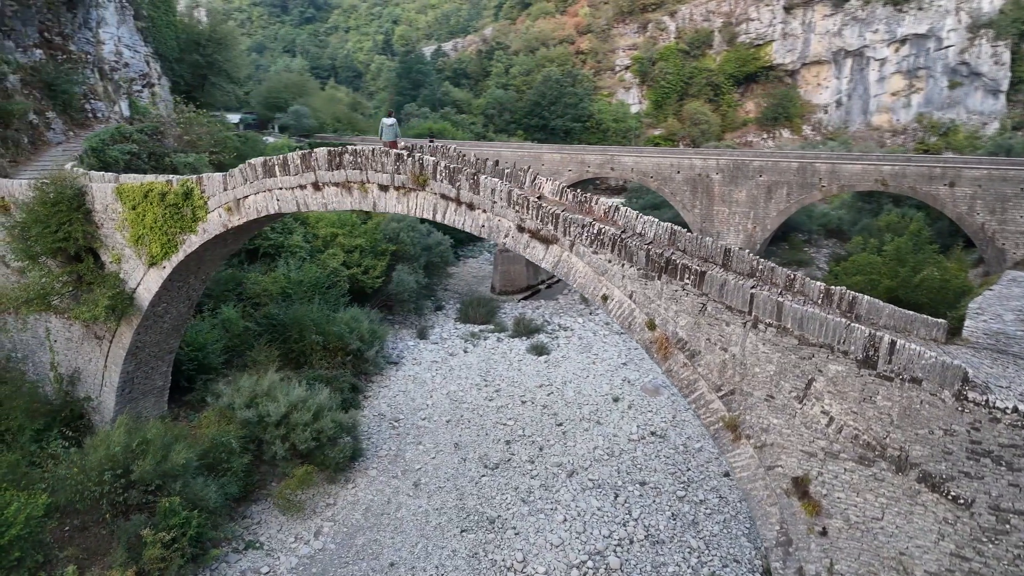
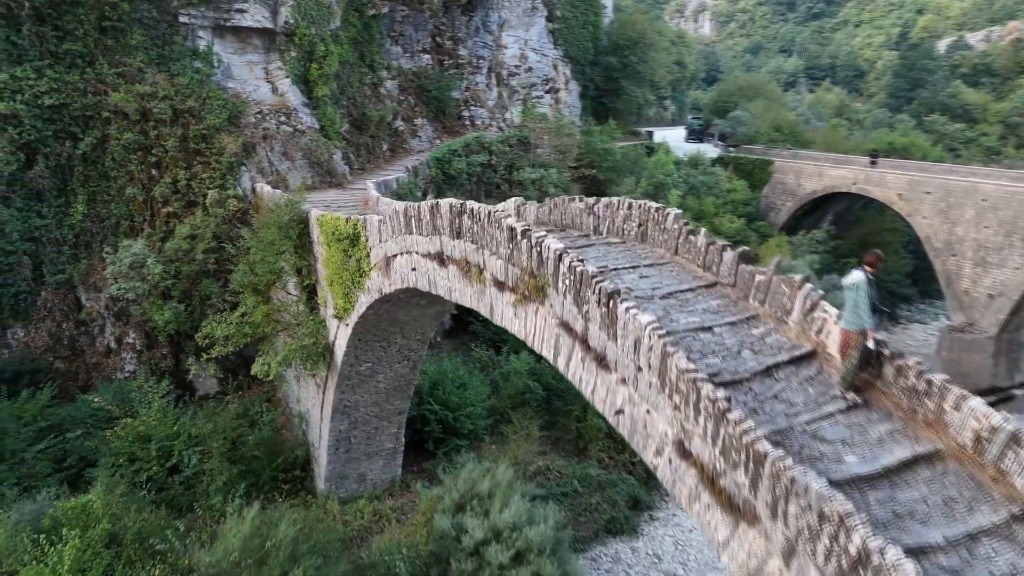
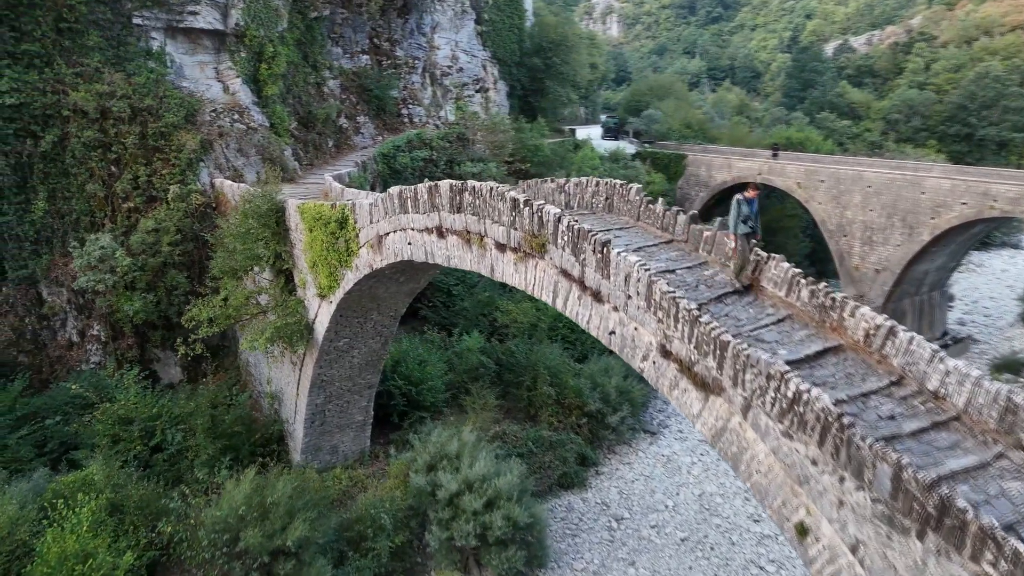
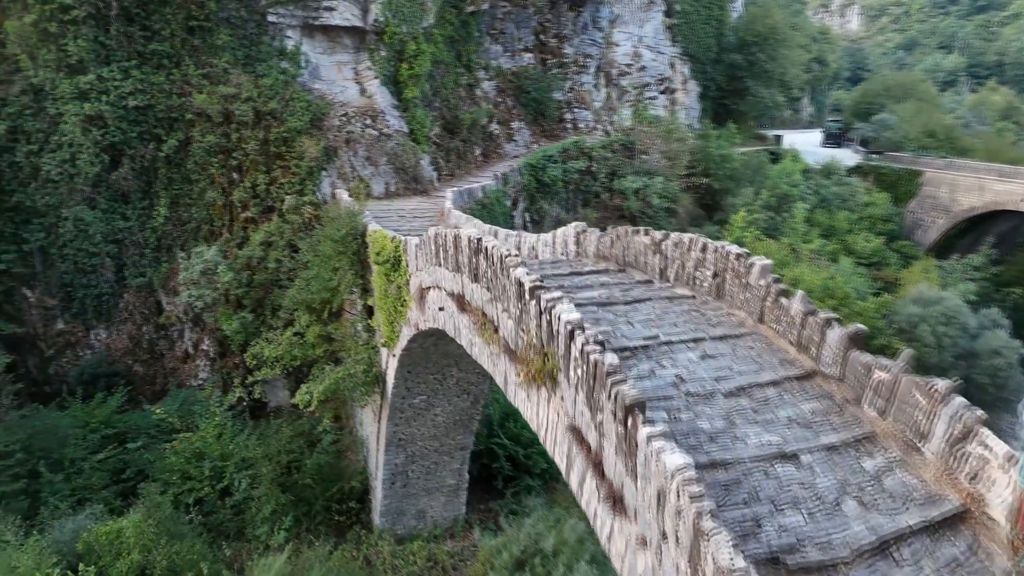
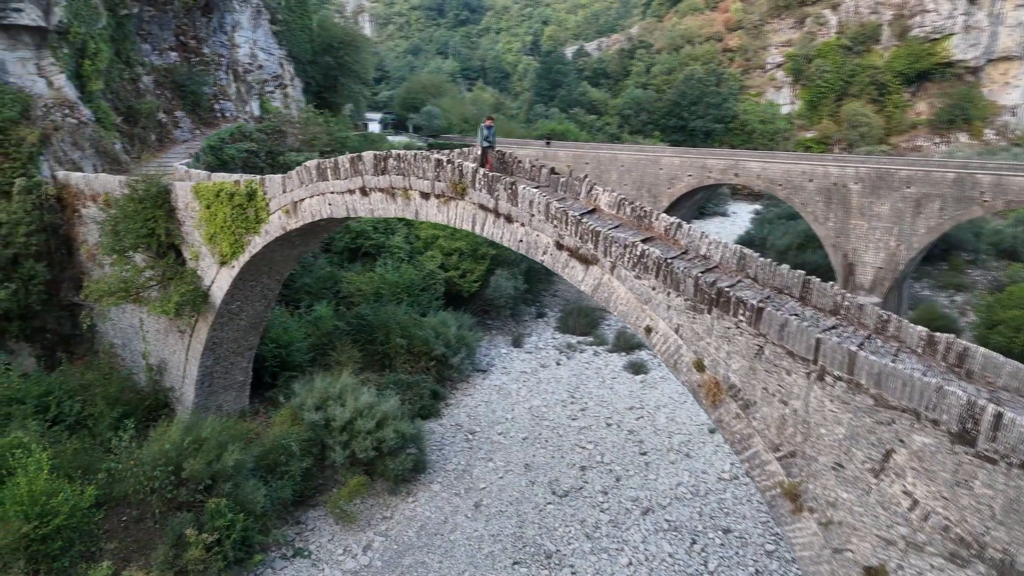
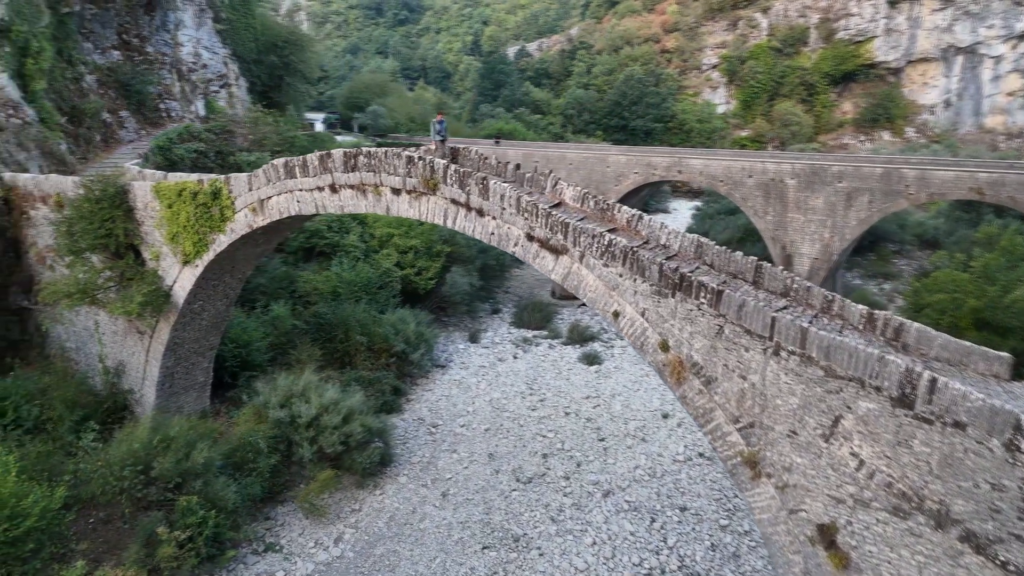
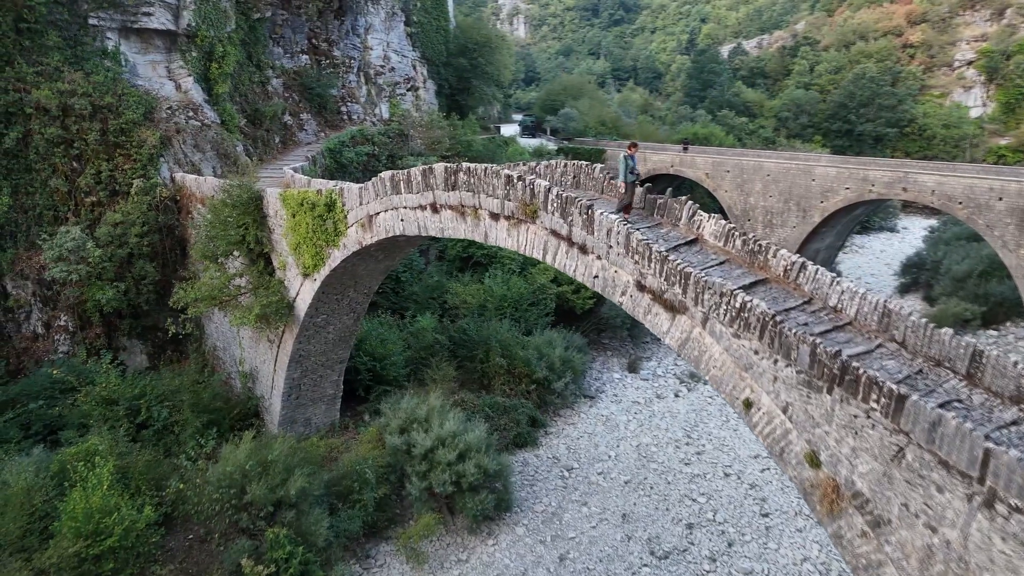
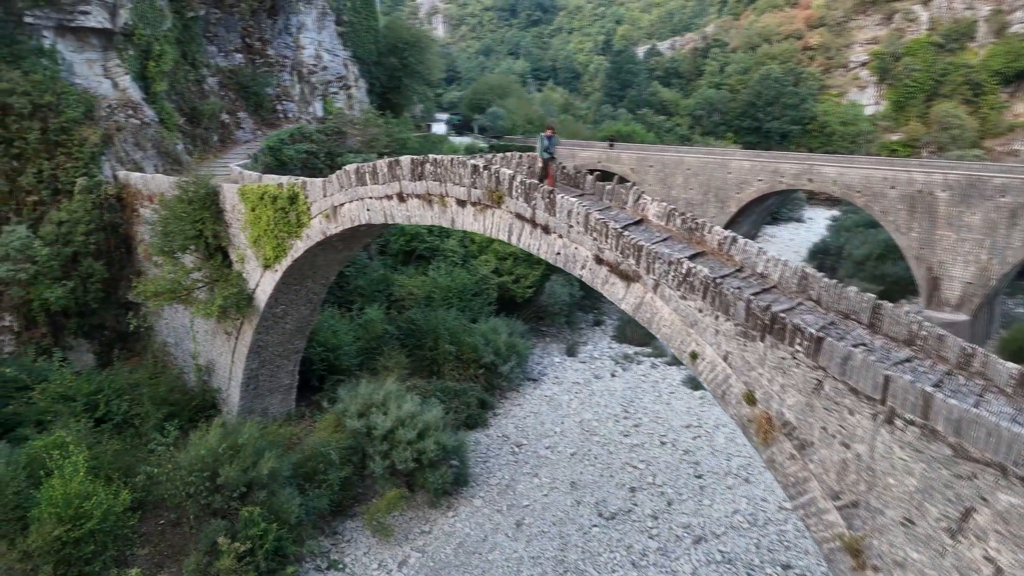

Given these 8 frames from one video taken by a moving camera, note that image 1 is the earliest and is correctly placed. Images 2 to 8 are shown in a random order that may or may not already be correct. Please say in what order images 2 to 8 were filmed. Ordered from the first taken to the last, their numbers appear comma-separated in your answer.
6, 5, 8, 7, 3, 2, 4
